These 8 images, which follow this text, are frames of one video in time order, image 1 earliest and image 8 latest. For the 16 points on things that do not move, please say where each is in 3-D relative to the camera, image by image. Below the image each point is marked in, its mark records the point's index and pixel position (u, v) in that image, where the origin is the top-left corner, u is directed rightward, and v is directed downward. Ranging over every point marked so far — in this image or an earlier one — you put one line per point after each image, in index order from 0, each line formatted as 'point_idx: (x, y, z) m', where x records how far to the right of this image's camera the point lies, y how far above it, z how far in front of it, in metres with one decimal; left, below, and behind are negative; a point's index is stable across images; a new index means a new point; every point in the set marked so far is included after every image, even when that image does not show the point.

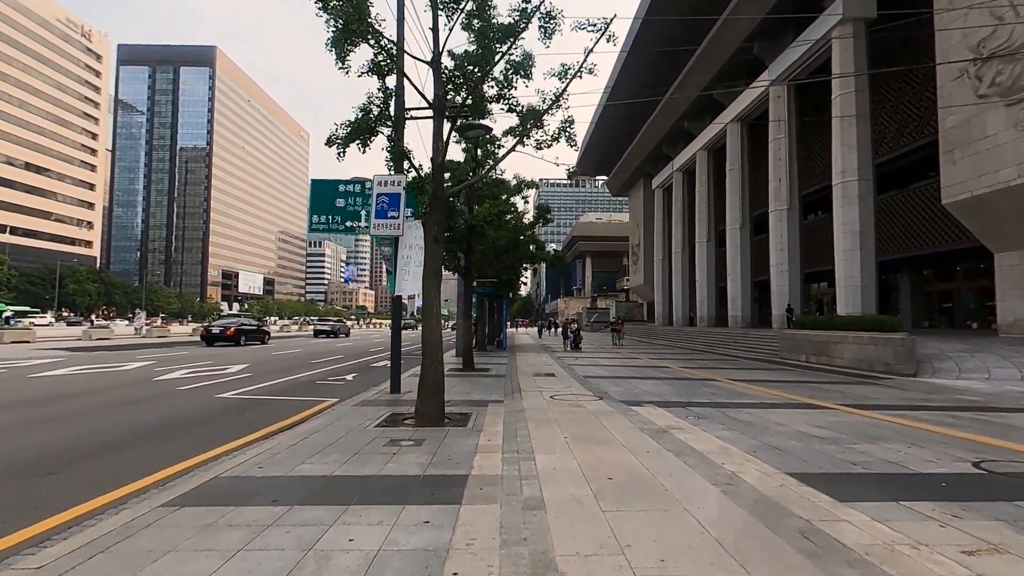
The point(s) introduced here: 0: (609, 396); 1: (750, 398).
0: (+1.9, -2.1, +10.6) m
1: (+4.6, -2.2, +10.7) m
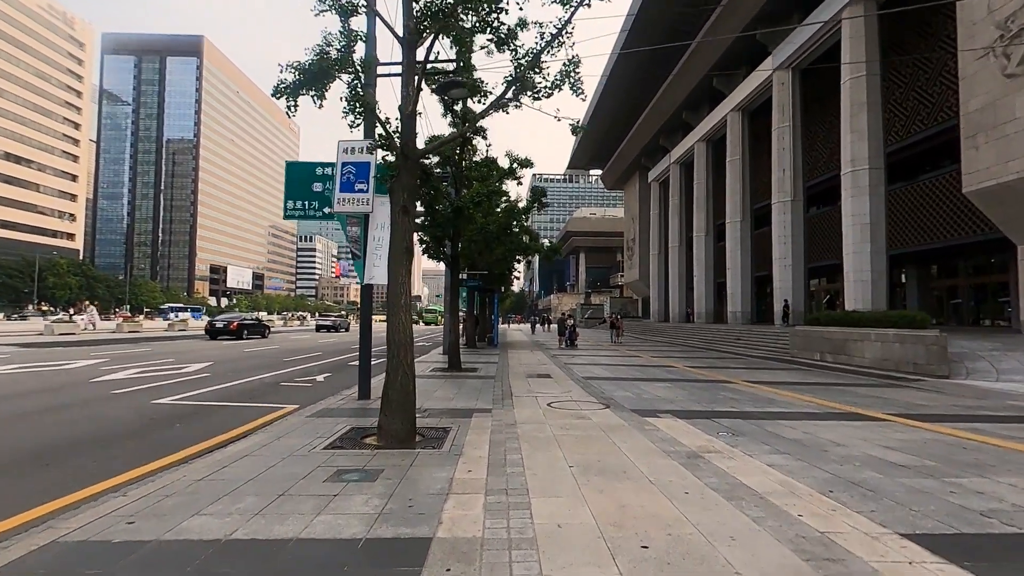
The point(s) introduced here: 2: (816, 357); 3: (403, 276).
0: (+1.7, -1.9, +9.0) m
1: (+4.5, -2.0, +9.1) m
2: (+10.4, -2.4, +18.6) m
3: (-1.3, +0.1, +6.2) m
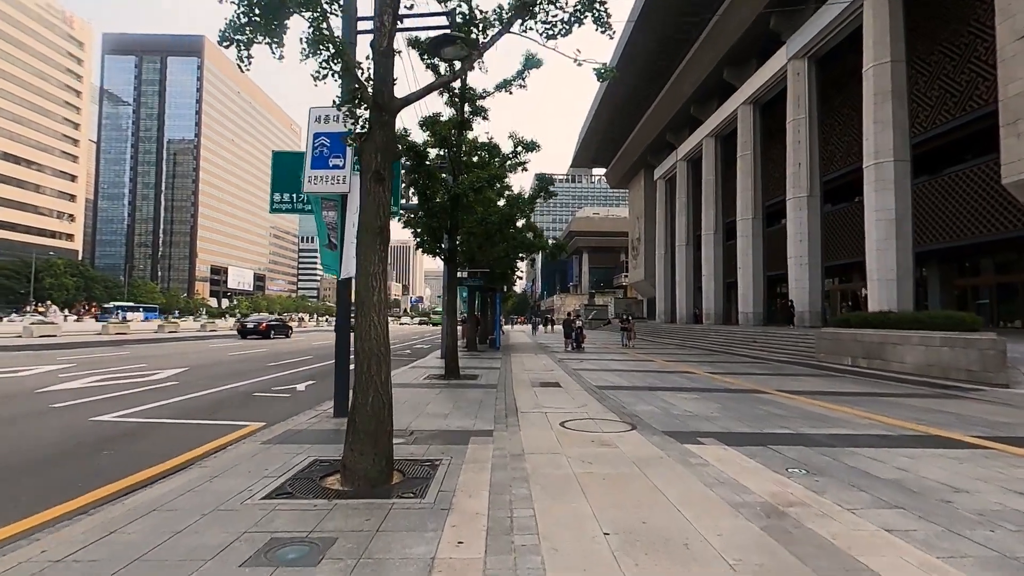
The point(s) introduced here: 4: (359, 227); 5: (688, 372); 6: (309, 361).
0: (+1.8, -1.8, +7.5) m
1: (+4.5, -1.9, +7.6) m
2: (+10.5, -2.3, +17.0) m
3: (-1.2, +0.2, +4.7) m
4: (-1.3, +0.5, +4.7) m
5: (+5.2, -2.5, +16.2) m
6: (-7.0, -2.5, +18.8) m
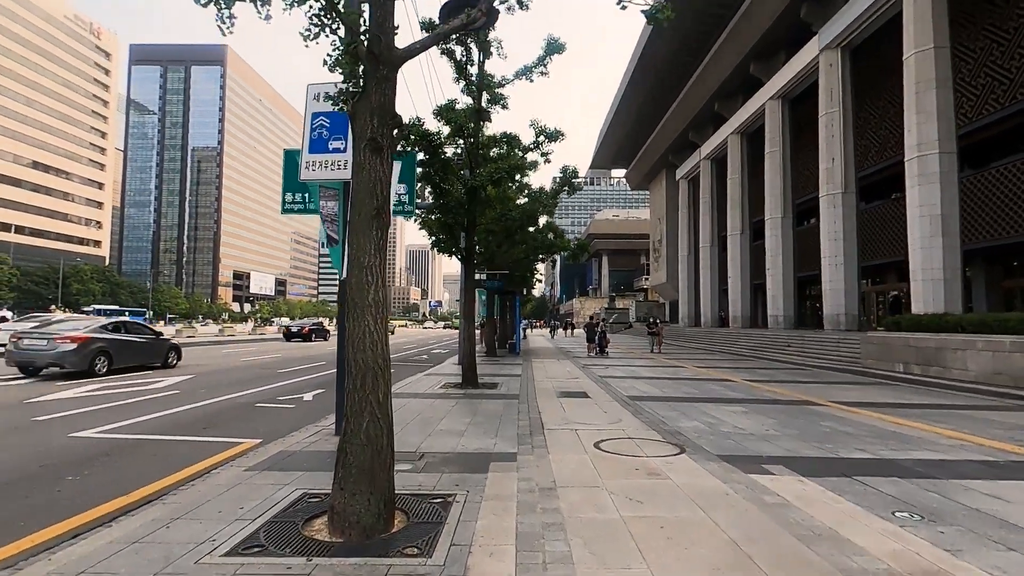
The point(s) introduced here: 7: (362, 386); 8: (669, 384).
0: (+2.1, -1.8, +6.4) m
1: (+4.9, -1.9, +6.4) m
2: (+11.2, -2.3, +15.7) m
3: (-1.0, +0.2, +3.8) m
4: (-1.1, +0.5, +3.8) m
5: (+5.8, -2.5, +15.0) m
6: (-6.3, -2.6, +18.0) m
7: (-1.0, -0.7, +3.7) m
8: (+3.9, -2.3, +13.3) m
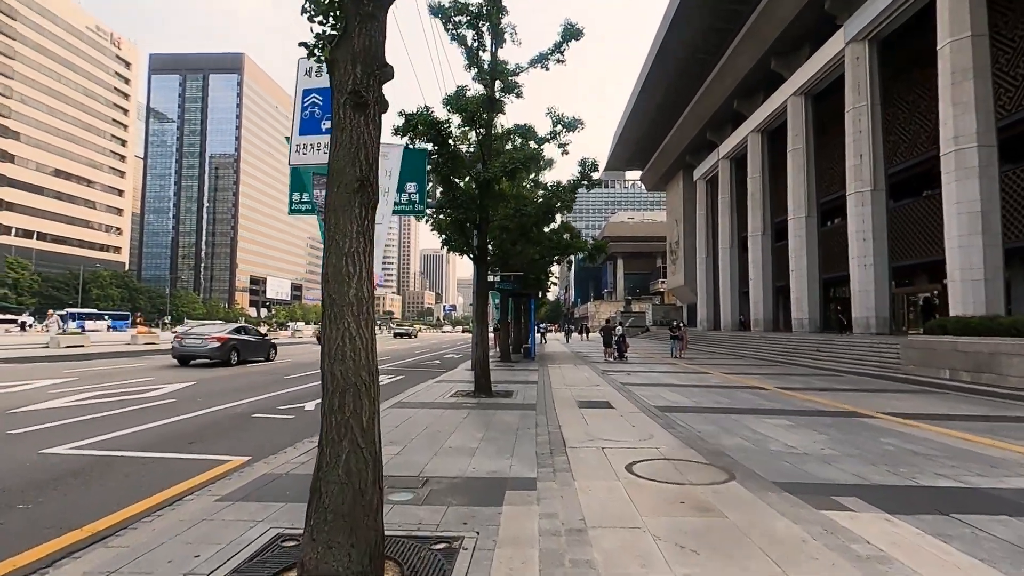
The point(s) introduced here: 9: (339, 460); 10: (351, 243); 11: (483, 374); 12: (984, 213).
0: (+2.3, -1.8, +5.5) m
1: (+5.0, -1.9, +5.4) m
2: (+11.6, -2.3, +14.5) m
3: (-0.9, +0.3, +3.0) m
4: (-1.0, +0.6, +3.0) m
5: (+6.2, -2.5, +14.0) m
6: (-5.8, -2.7, +17.3) m
7: (-0.9, -0.6, +2.9) m
8: (+4.2, -2.4, +12.4) m
9: (-0.9, -0.9, +2.9) m
10: (-0.9, +0.2, +3.0) m
11: (-0.6, -1.8, +11.4) m
12: (+18.7, +2.9, +21.4) m
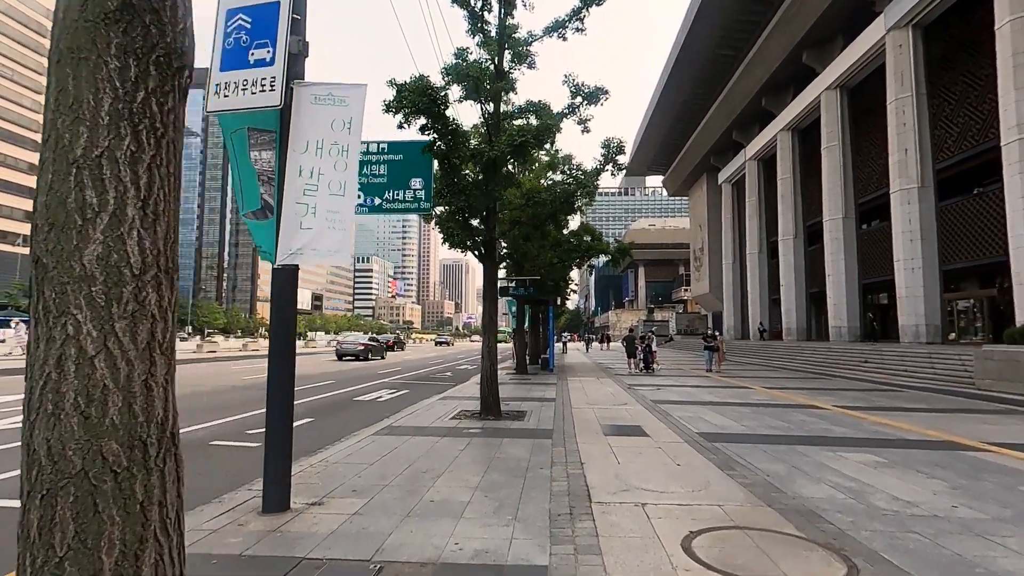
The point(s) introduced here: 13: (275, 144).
0: (+2.3, -1.7, +3.7) m
1: (+5.1, -1.8, +3.5) m
2: (+11.9, -2.4, +12.3) m
3: (-1.0, +0.4, +1.3) m
4: (-1.1, +0.7, +1.3) m
5: (+6.5, -2.6, +12.0) m
6: (-5.4, -2.9, +15.7) m
7: (-1.0, -0.5, +1.2) m
8: (+4.5, -2.4, +10.5) m
9: (-1.0, -0.8, +1.2) m
10: (-1.0, +0.3, +1.3) m
11: (-0.4, -1.9, +9.7) m
12: (+19.2, +2.8, +19.1) m
13: (-2.0, +1.2, +4.5) m
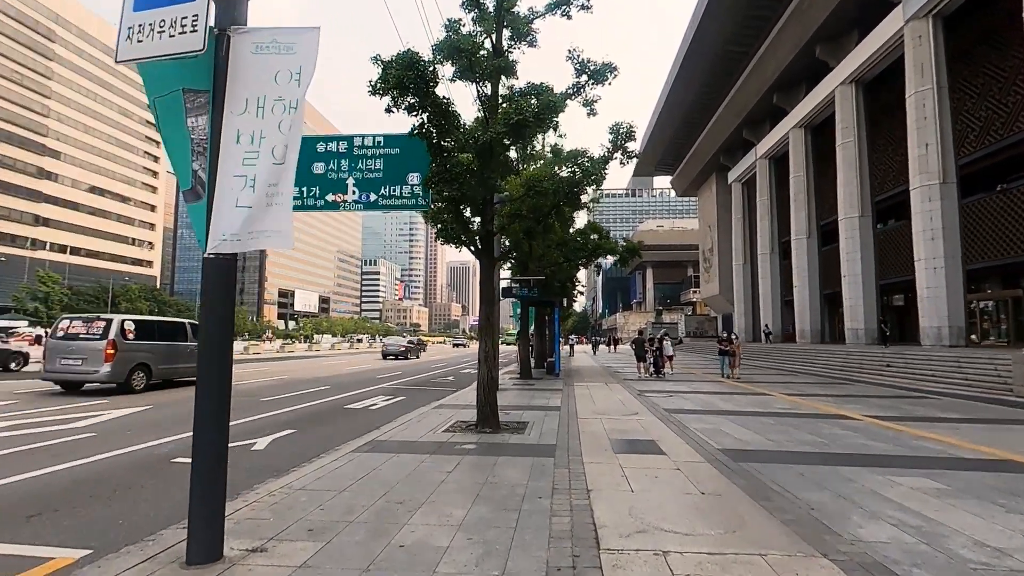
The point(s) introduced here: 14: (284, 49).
0: (+2.2, -1.7, +2.7) m
1: (+5.0, -1.7, +2.6) m
2: (+12.0, -2.4, +11.3) m
3: (-1.1, +0.4, +0.4) m
4: (-1.2, +0.7, +0.5) m
5: (+6.6, -2.6, +11.0) m
6: (-5.3, -2.9, +14.9) m
7: (-1.1, -0.5, +0.3) m
8: (+4.5, -2.4, +9.5) m
9: (-1.1, -0.7, +0.3) m
10: (-1.1, +0.4, +0.4) m
11: (-0.4, -1.8, +8.8) m
12: (+19.3, +2.8, +17.9) m
13: (-2.1, +1.2, +3.7) m
14: (-1.5, +1.6, +3.7) m
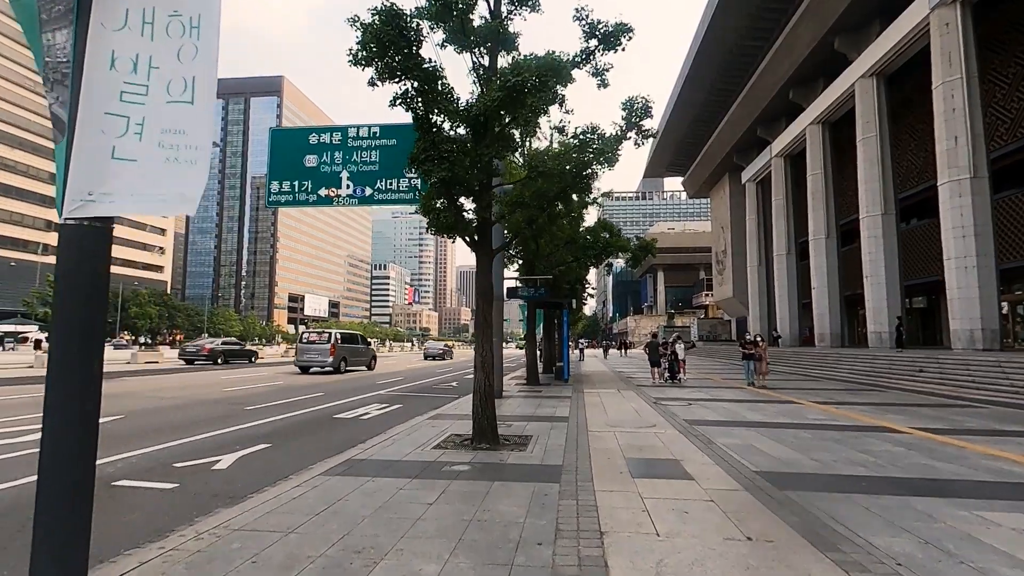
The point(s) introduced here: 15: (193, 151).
0: (+2.1, -1.6, +1.6) m
1: (+4.9, -1.6, +1.4) m
2: (+12.0, -2.3, +10.0) m
3: (-1.2, +0.5, -0.6) m
4: (-1.4, +0.9, -0.6) m
5: (+6.6, -2.5, +9.8) m
6: (-5.2, -2.9, +13.9) m
7: (-1.3, -0.3, -0.7) m
8: (+4.5, -2.3, +8.3) m
9: (-1.3, -0.6, -0.7) m
10: (-1.3, +0.5, -0.6) m
11: (-0.4, -1.8, +7.7) m
12: (+19.5, +2.9, +16.5) m
13: (-2.1, +1.3, +2.7) m
14: (-1.6, +1.7, +2.7) m
15: (-1.6, +0.7, +2.6) m
